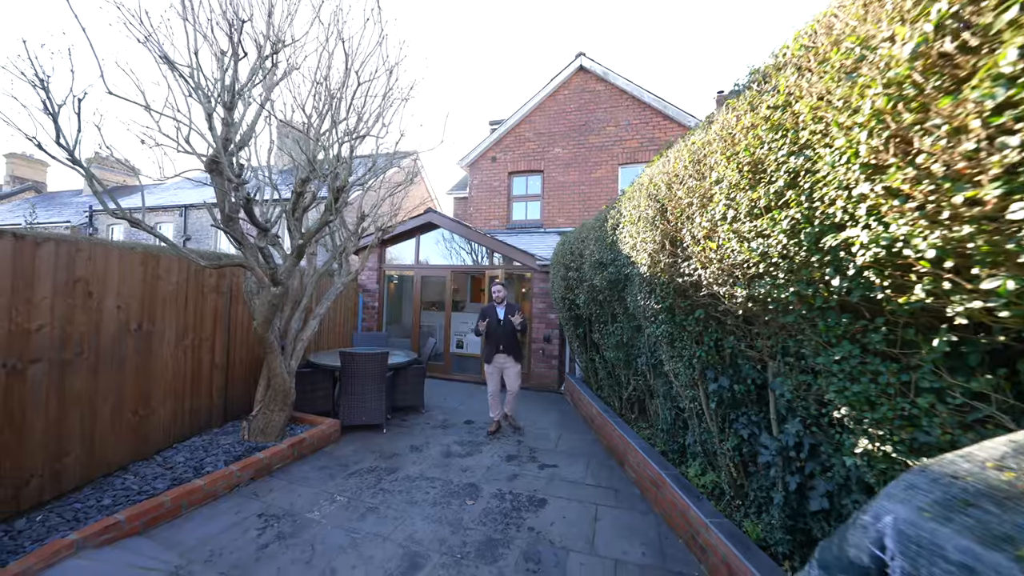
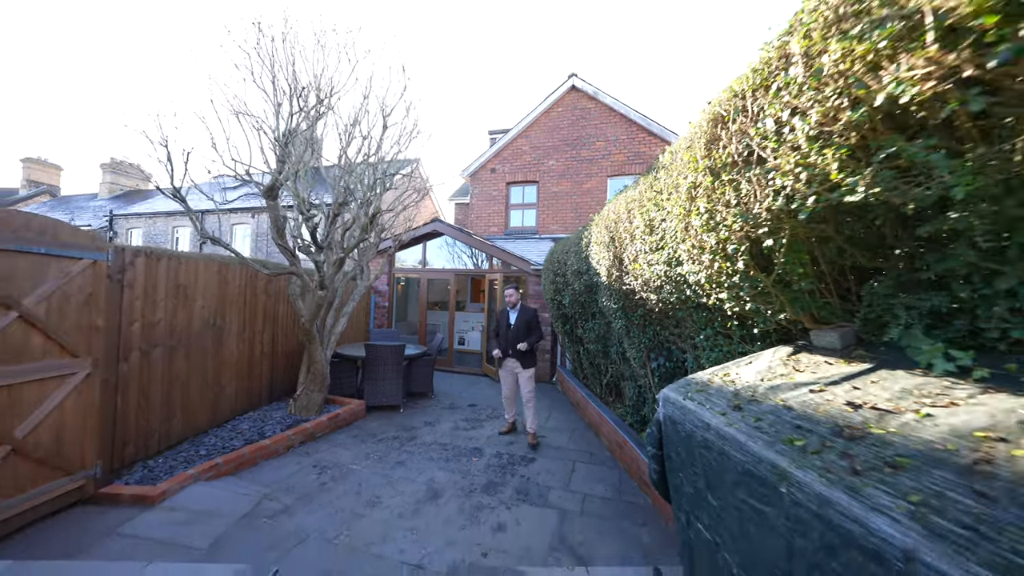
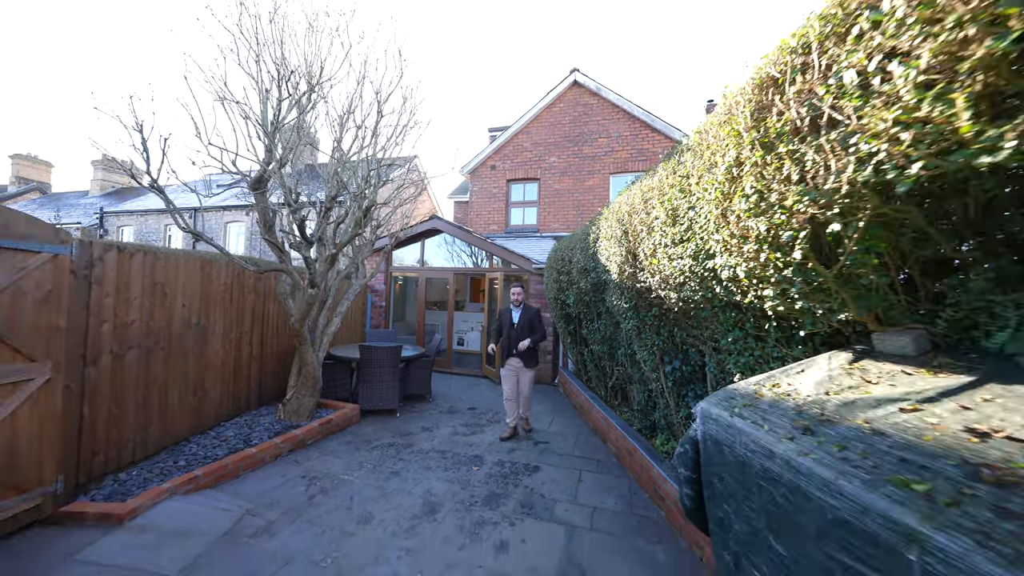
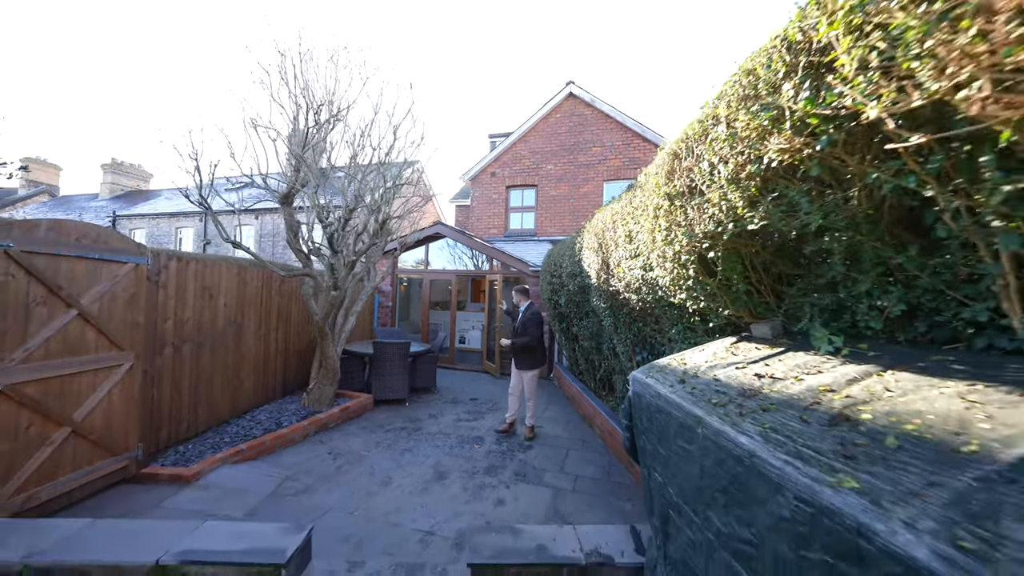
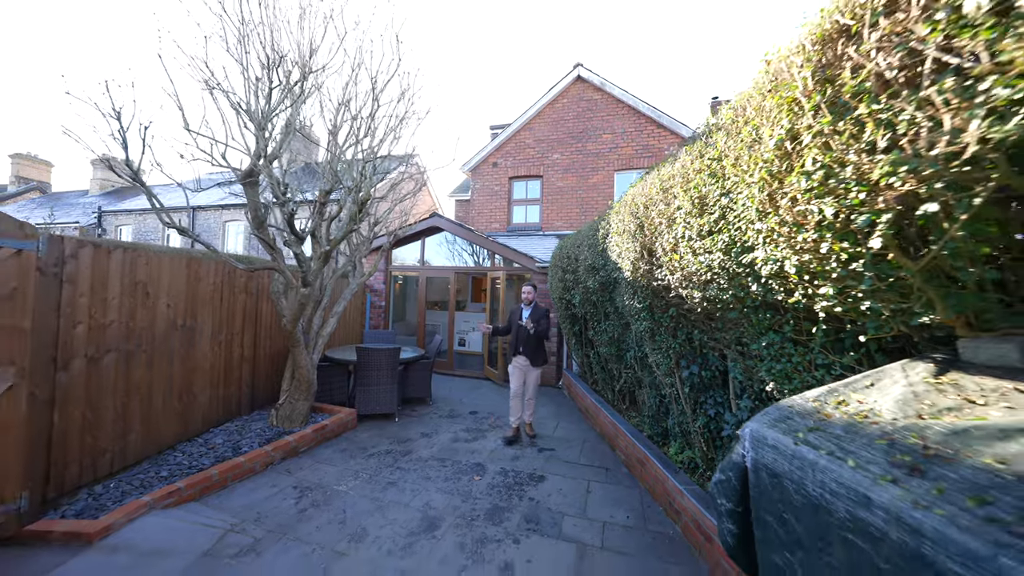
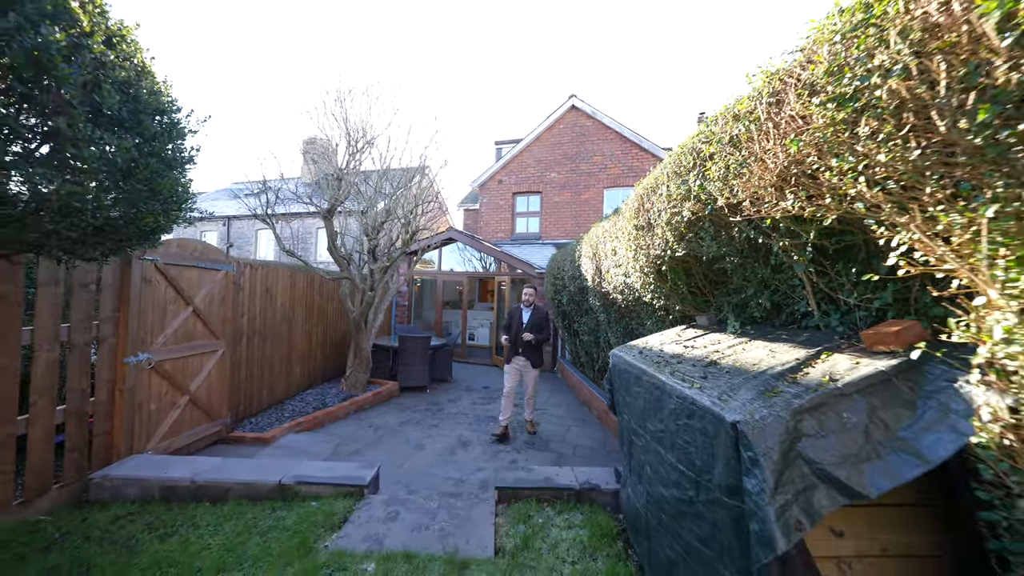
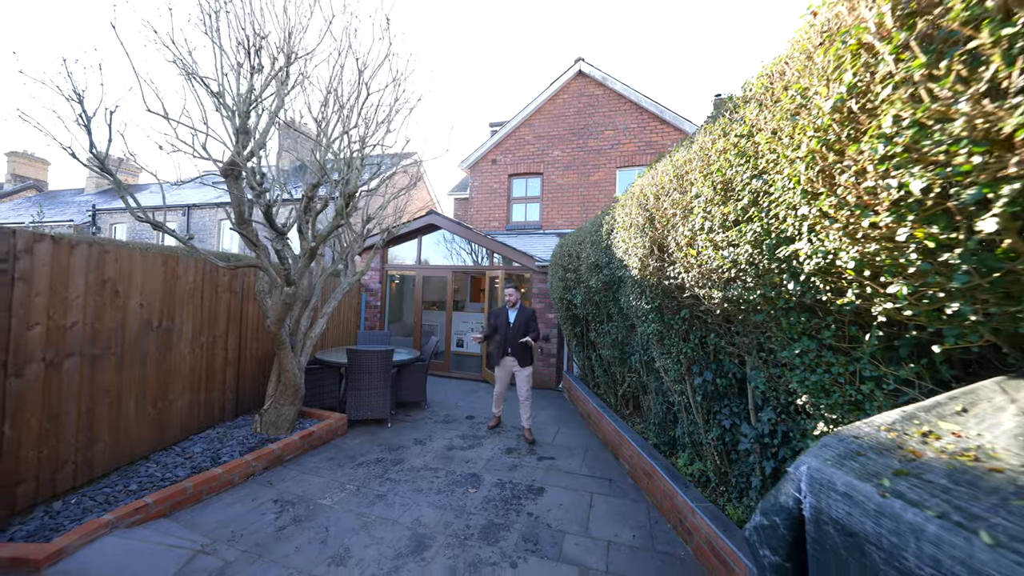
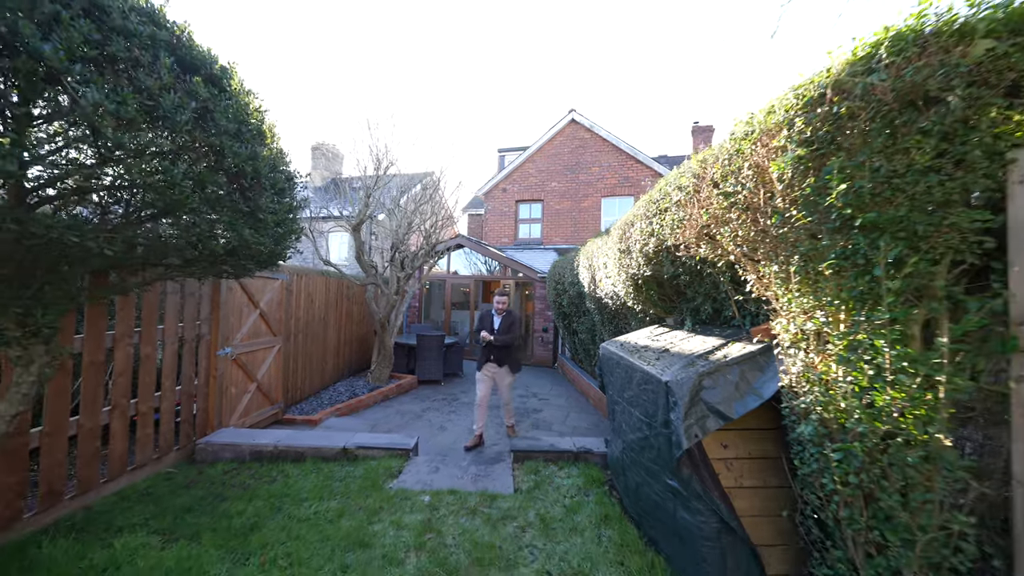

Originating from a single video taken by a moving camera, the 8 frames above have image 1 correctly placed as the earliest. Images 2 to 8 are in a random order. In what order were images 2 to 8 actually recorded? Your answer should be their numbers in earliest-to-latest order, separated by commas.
7, 5, 3, 2, 4, 6, 8
